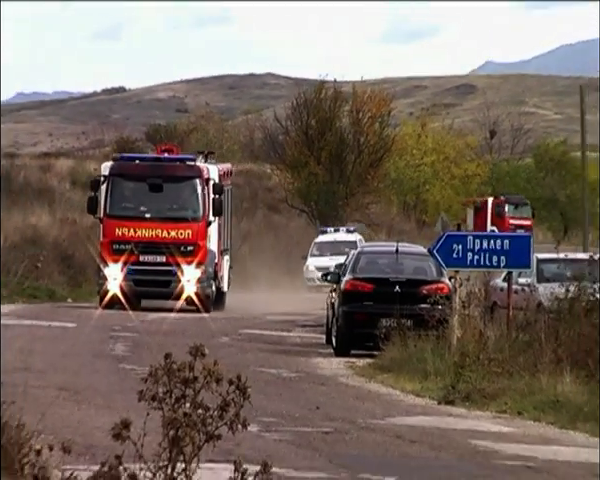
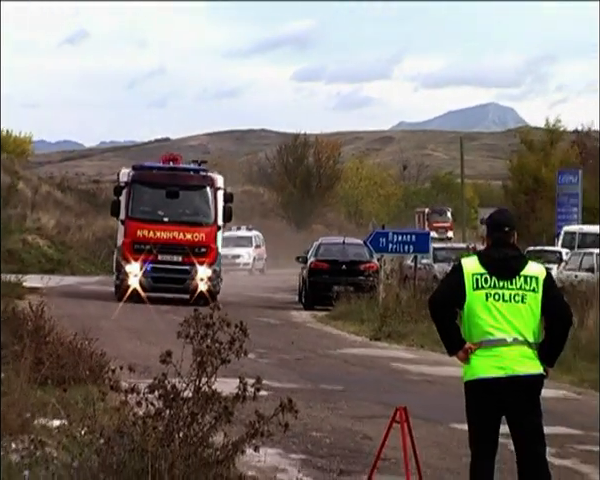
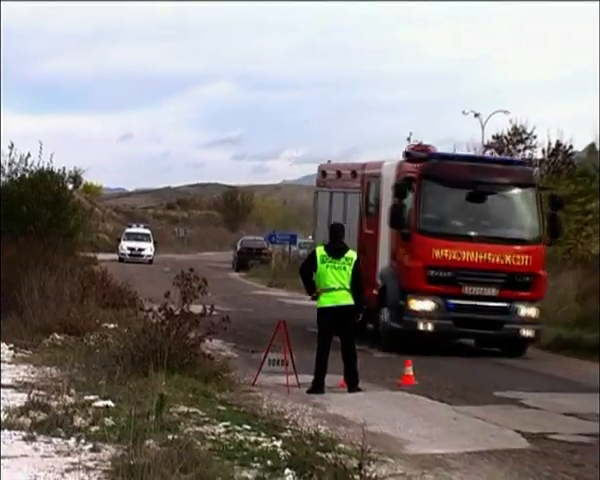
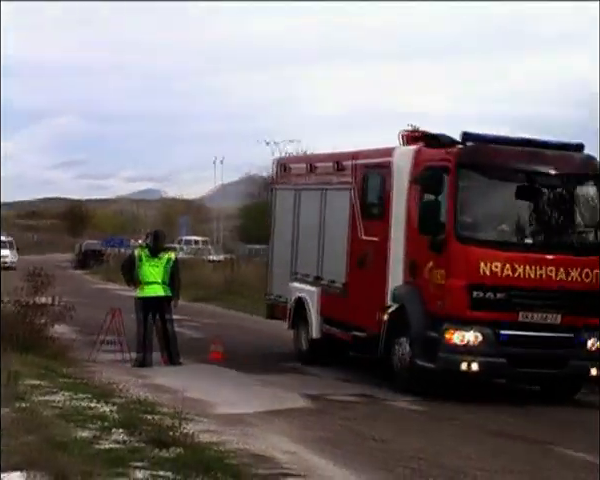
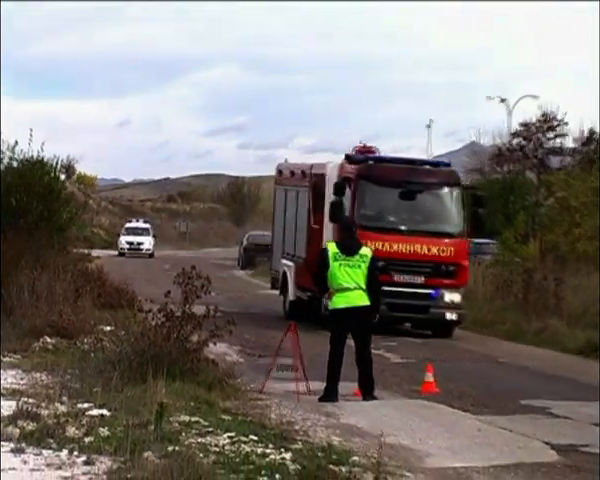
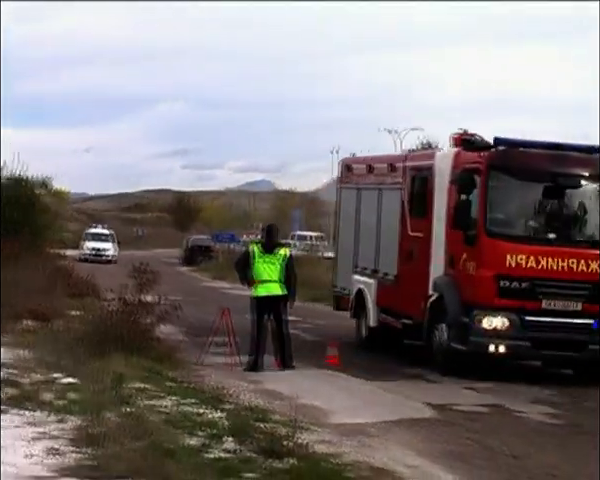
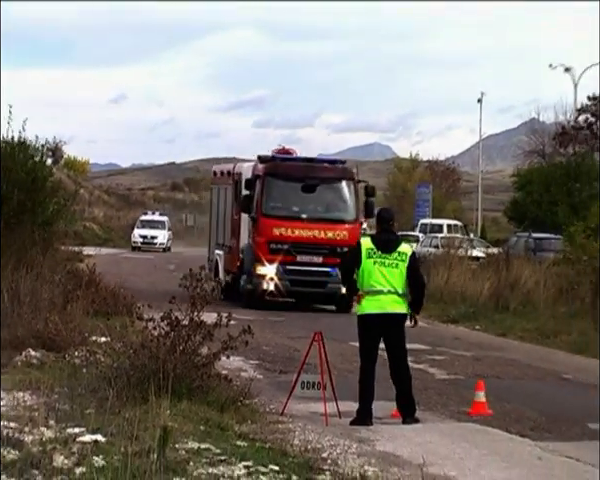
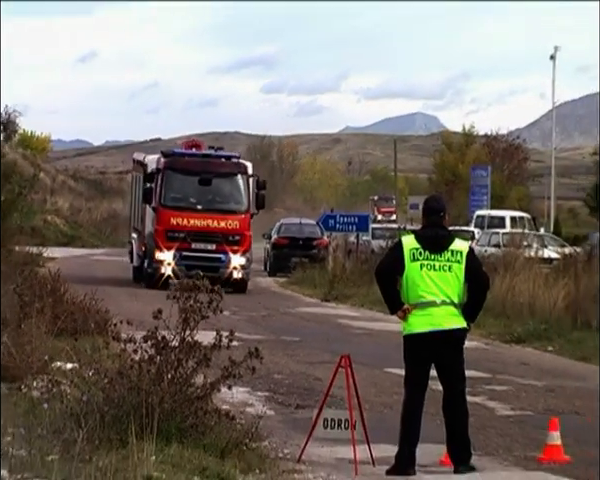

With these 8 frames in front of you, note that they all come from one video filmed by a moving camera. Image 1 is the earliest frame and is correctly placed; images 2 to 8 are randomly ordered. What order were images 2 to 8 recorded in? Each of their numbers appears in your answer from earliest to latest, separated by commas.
2, 8, 7, 5, 3, 6, 4
